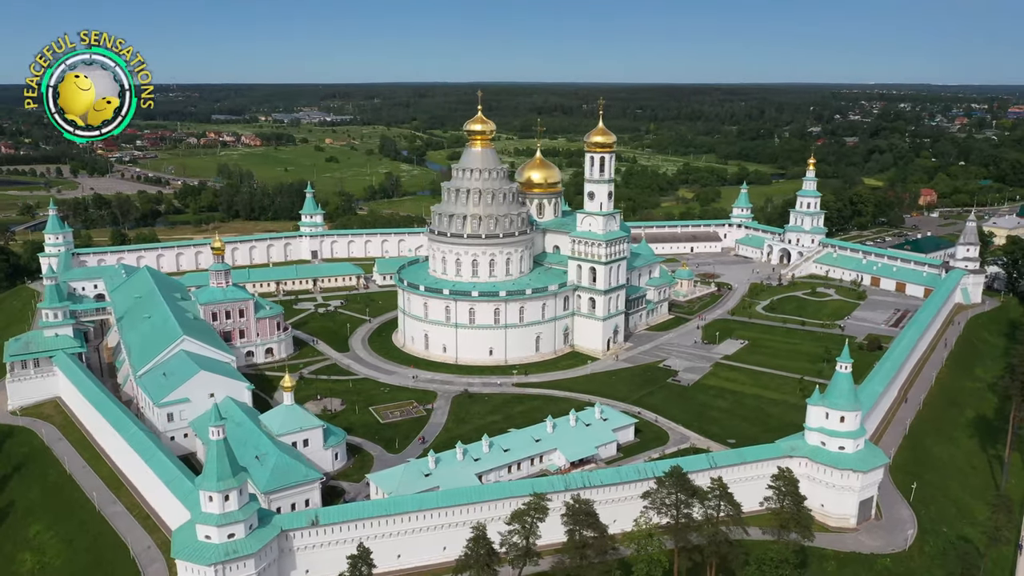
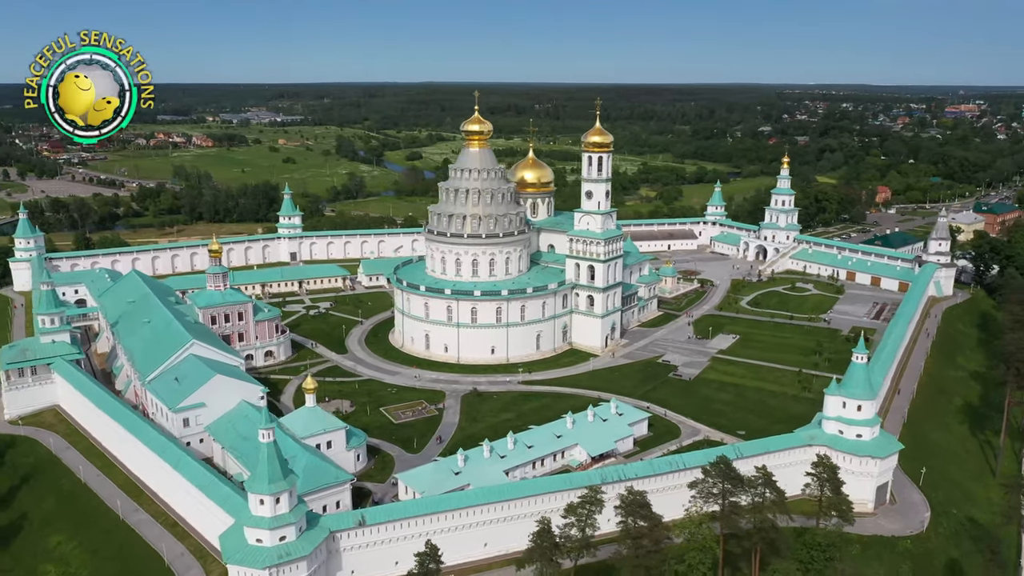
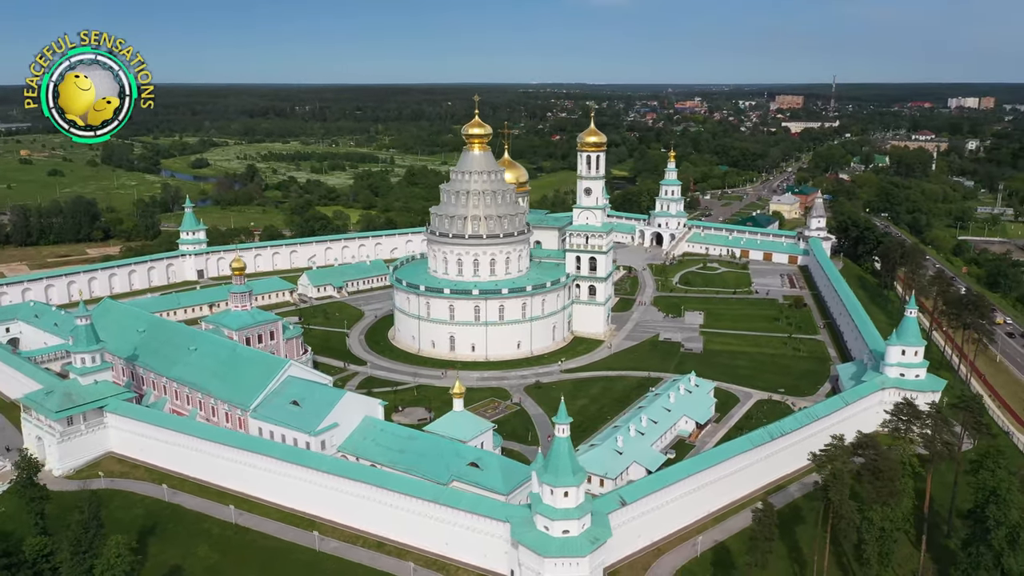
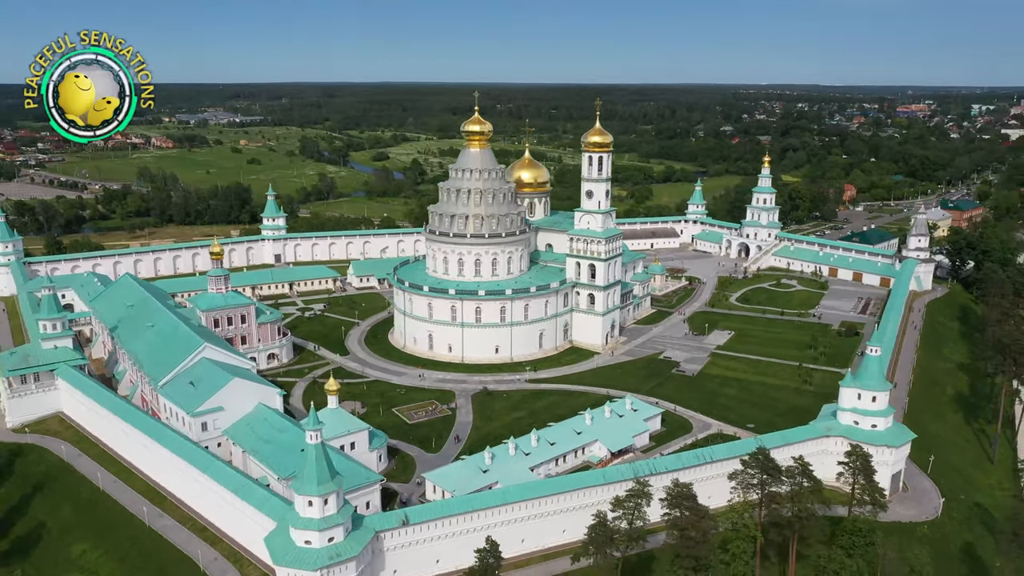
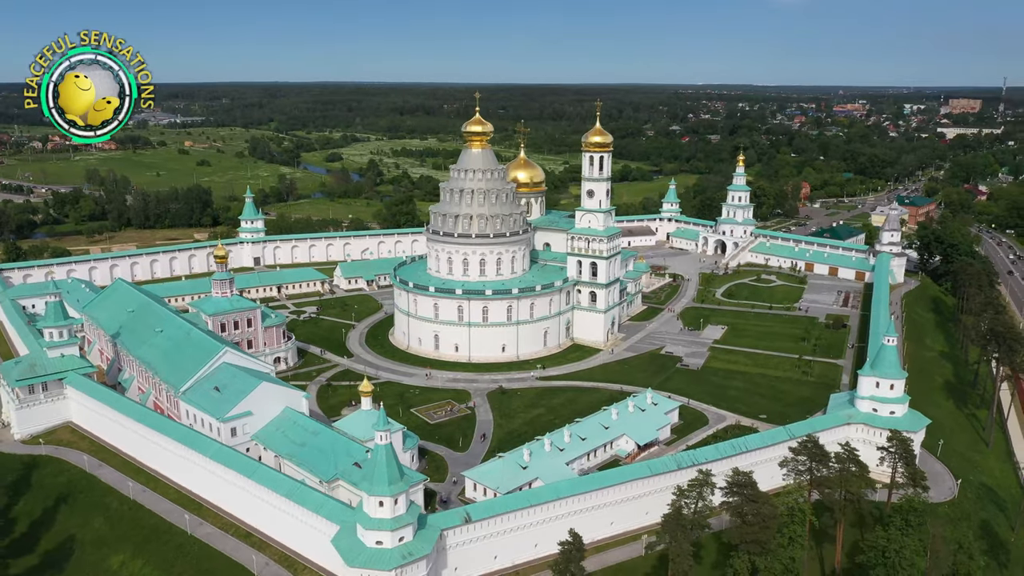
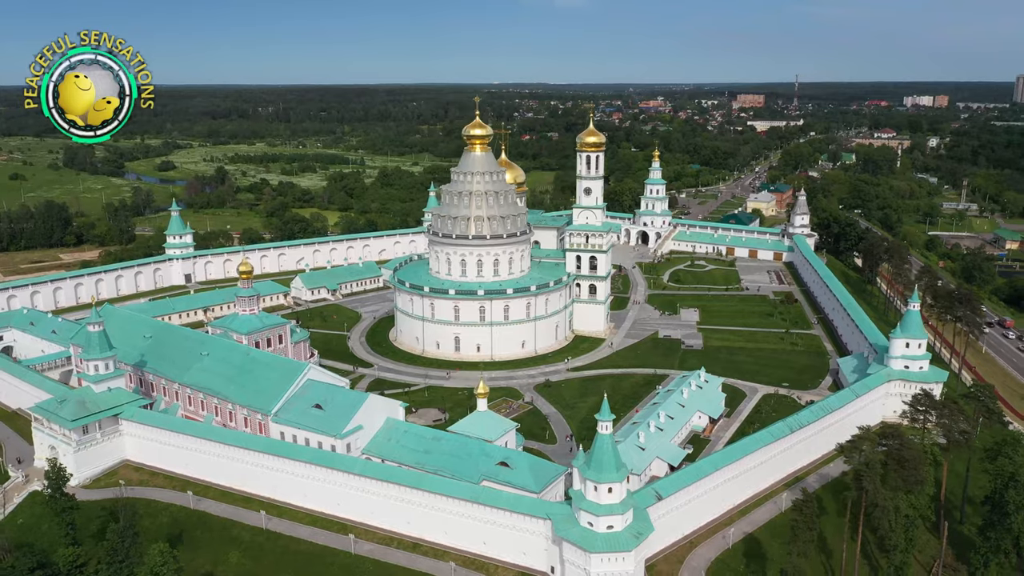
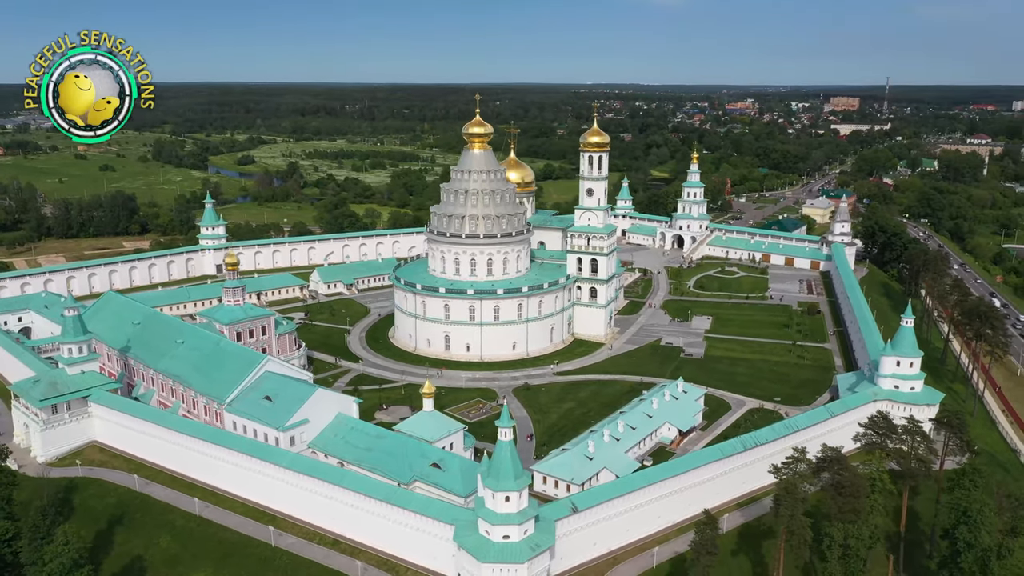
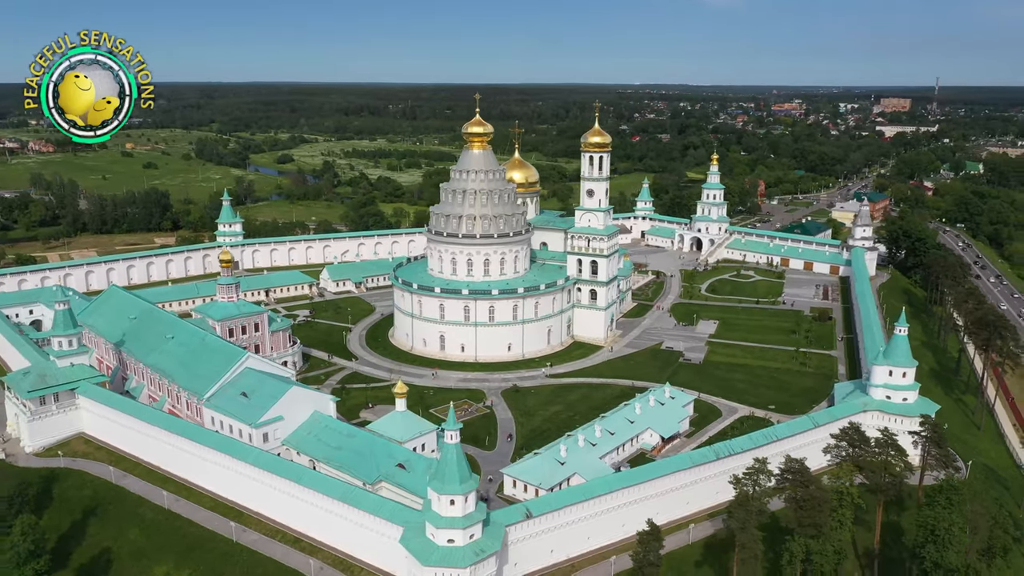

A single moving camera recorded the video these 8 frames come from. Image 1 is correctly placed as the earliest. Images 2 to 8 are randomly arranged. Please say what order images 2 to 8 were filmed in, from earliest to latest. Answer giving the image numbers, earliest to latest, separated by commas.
2, 4, 5, 8, 7, 3, 6
